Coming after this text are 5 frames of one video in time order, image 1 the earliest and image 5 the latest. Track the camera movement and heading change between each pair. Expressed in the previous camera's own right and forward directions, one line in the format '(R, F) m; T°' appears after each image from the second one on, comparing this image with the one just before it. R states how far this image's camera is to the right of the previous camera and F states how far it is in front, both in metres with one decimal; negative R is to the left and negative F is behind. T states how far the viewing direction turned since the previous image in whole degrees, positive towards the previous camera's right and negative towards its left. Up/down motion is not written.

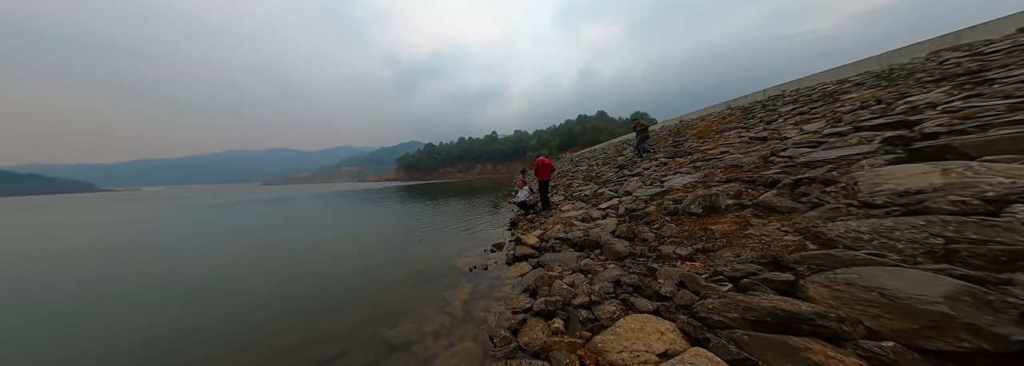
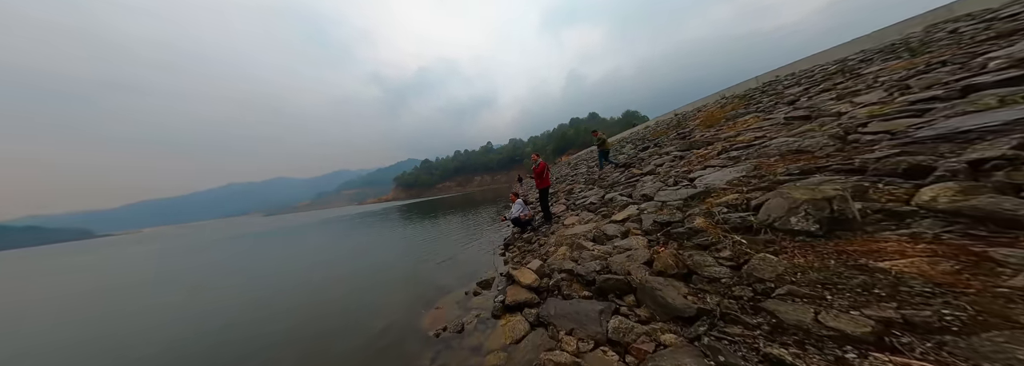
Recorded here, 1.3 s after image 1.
(+0.3, +2.1) m; +2°
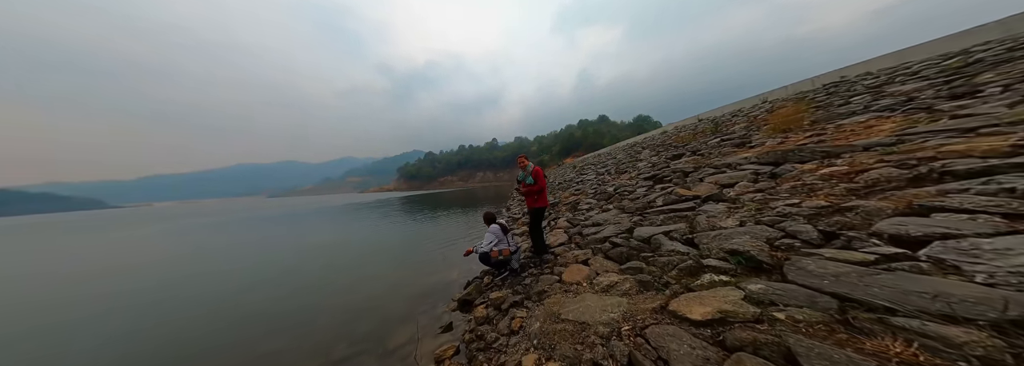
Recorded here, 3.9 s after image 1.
(+0.8, +3.9) m; 0°
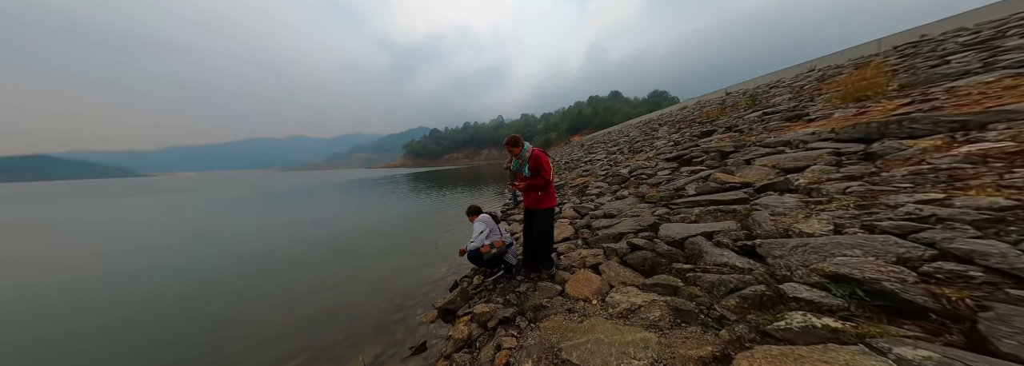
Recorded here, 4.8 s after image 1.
(+0.3, +1.3) m; -2°
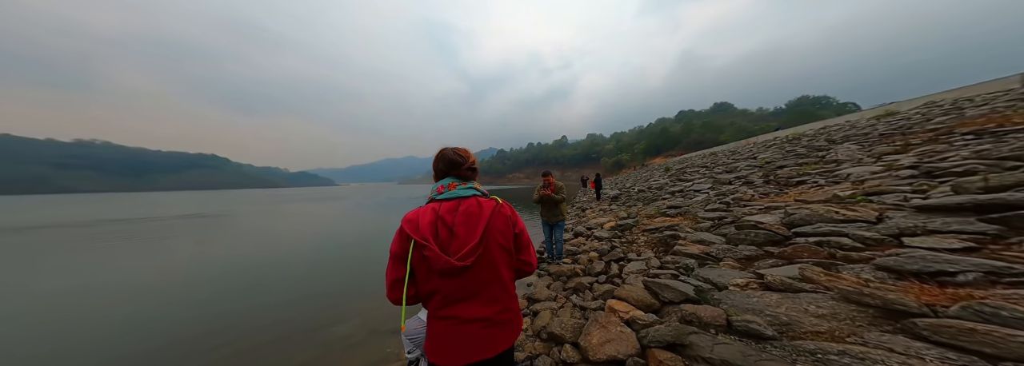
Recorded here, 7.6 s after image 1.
(+0.8, +3.2) m; -16°
